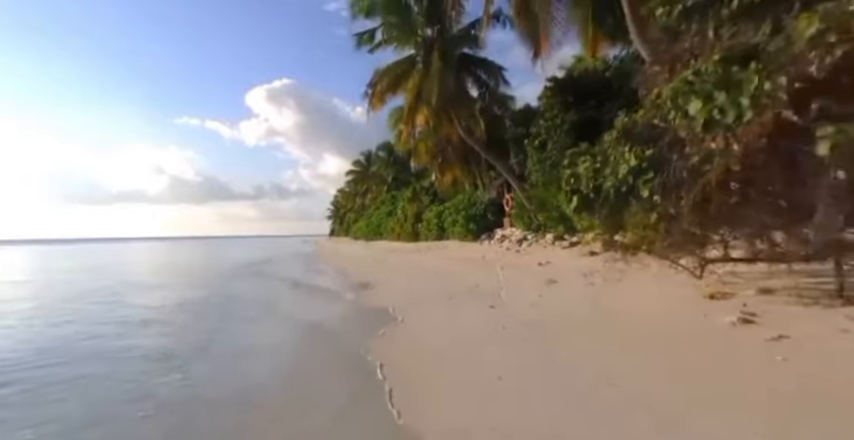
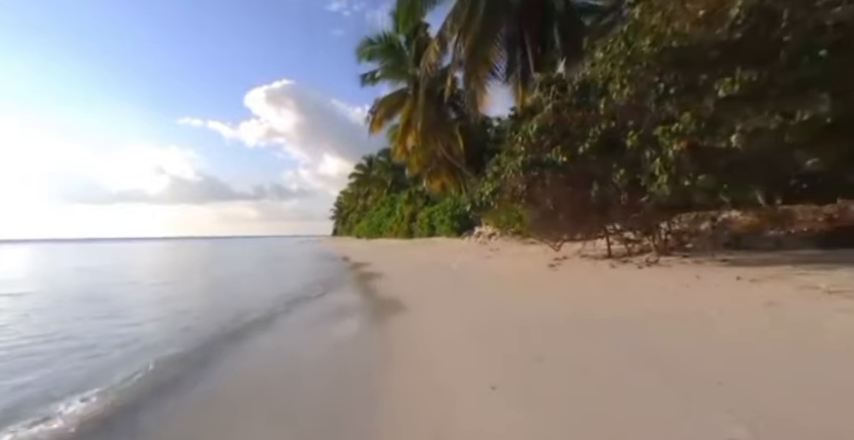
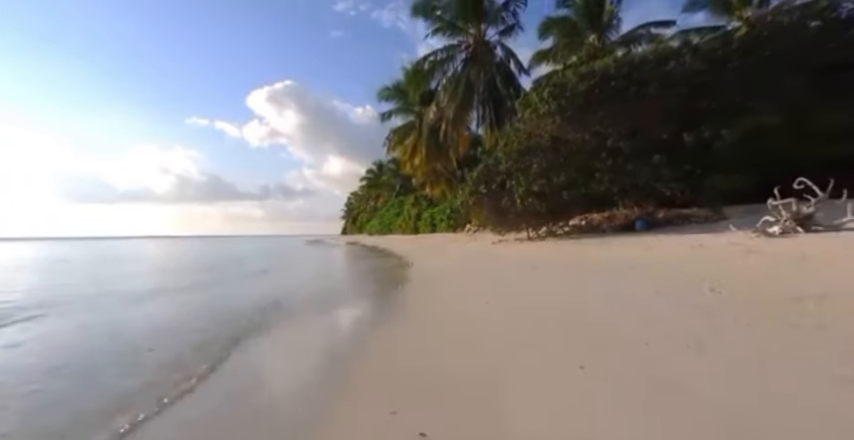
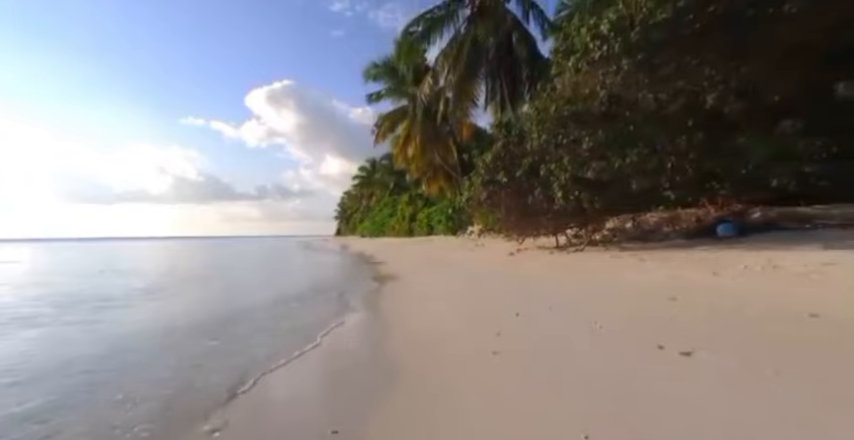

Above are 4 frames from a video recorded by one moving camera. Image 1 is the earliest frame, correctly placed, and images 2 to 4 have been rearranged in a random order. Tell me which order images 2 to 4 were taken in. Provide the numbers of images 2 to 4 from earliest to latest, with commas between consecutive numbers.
2, 4, 3
